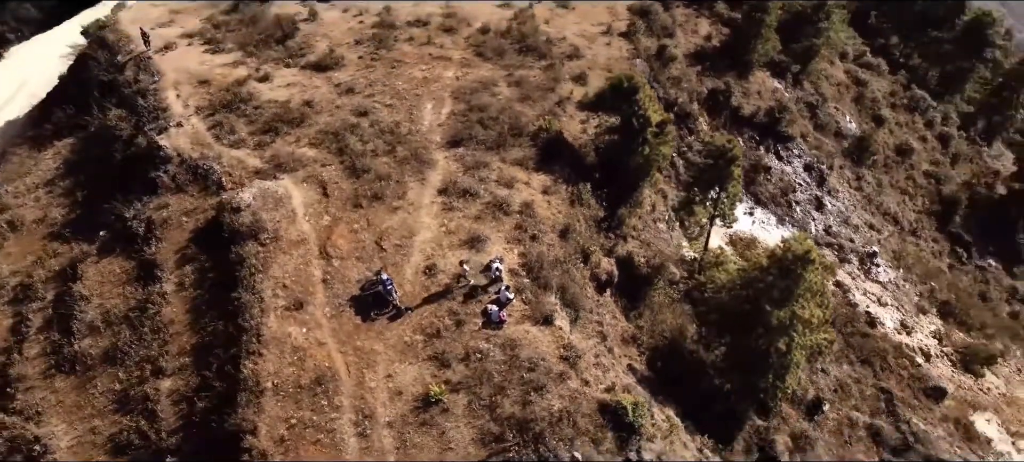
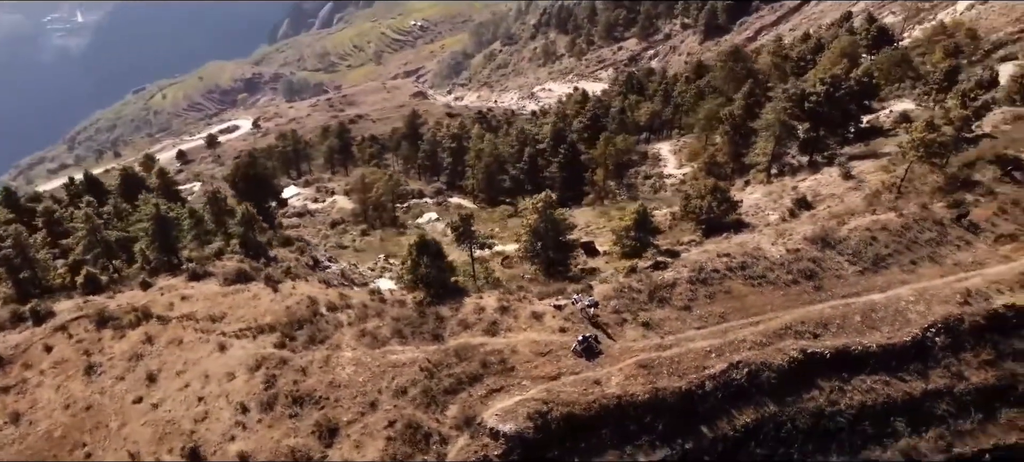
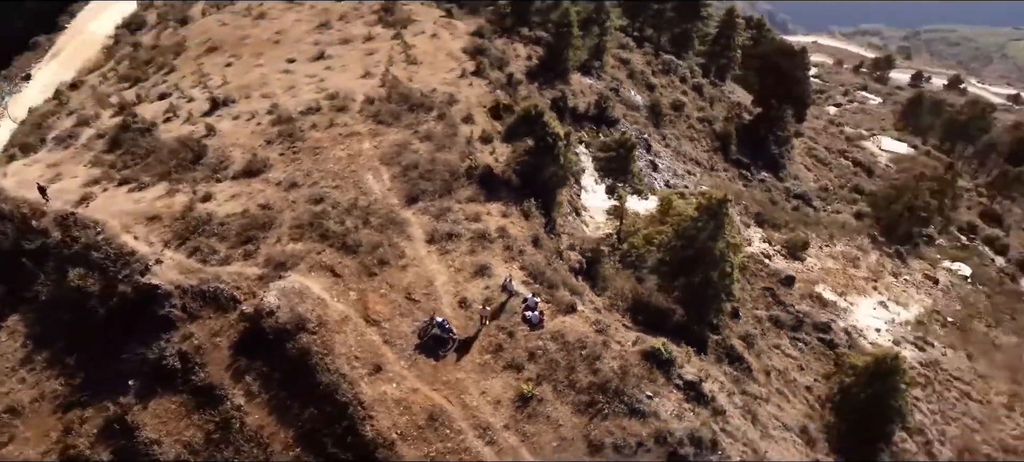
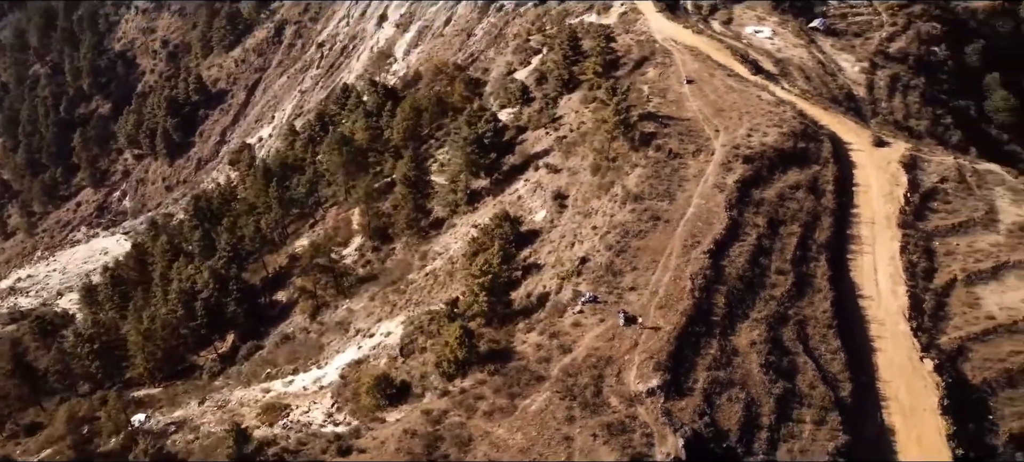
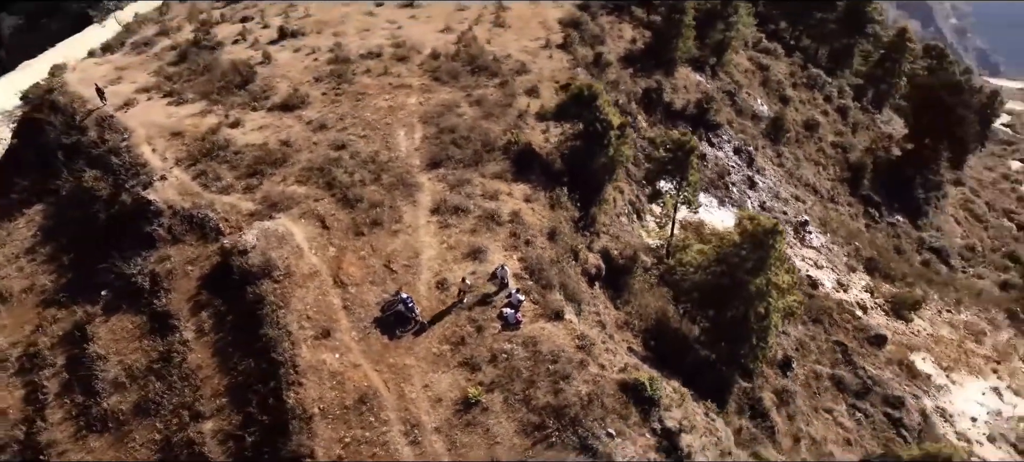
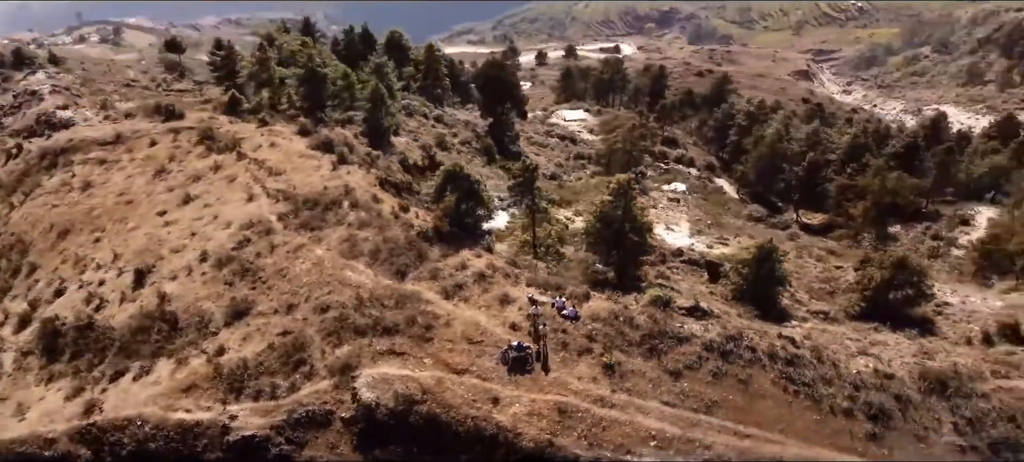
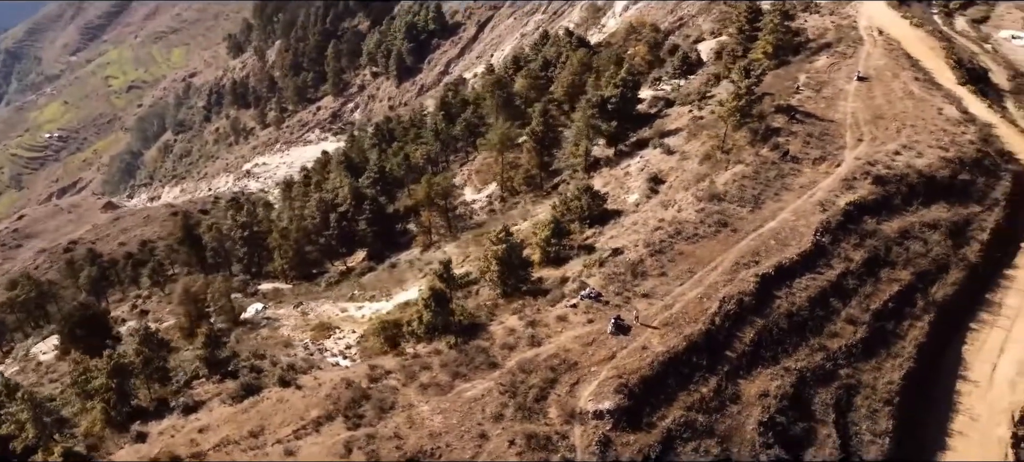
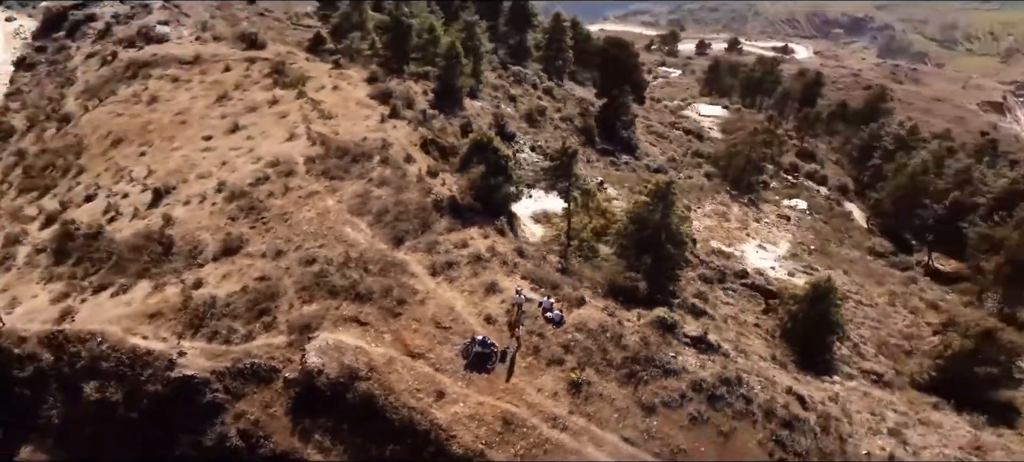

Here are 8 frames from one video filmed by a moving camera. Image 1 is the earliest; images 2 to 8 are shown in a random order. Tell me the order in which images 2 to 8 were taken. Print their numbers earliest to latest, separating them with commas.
5, 3, 8, 6, 2, 7, 4
